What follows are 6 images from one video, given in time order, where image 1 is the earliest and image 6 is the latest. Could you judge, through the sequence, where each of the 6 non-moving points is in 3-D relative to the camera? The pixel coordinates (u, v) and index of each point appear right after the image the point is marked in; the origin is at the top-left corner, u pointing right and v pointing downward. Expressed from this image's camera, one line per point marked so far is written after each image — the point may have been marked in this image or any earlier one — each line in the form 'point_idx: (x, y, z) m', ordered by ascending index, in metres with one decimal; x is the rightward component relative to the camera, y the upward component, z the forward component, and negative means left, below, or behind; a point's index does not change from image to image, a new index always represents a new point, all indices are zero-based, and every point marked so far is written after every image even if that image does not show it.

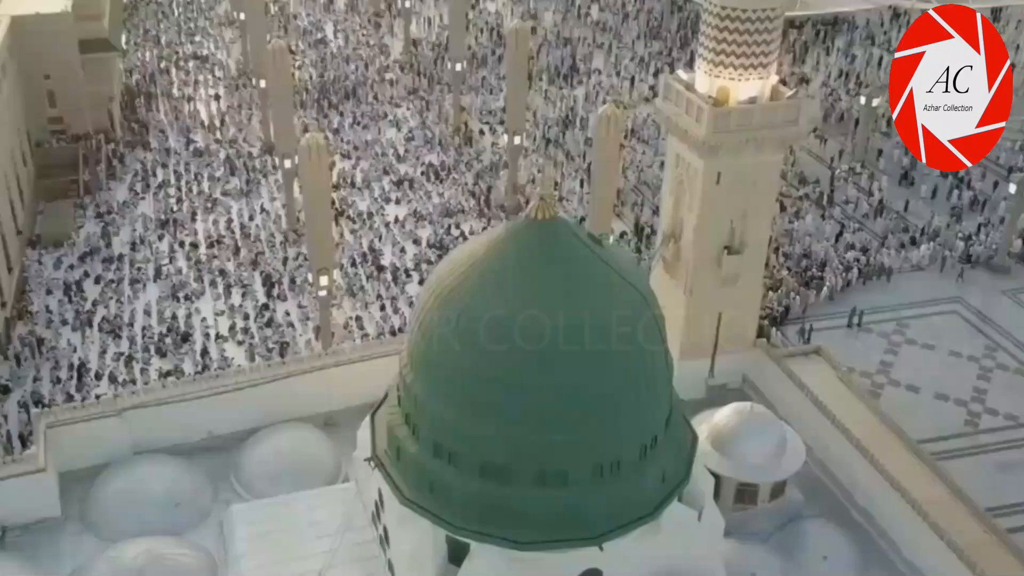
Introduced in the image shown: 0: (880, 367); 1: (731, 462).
0: (+6.3, -1.4, +19.4) m
1: (+2.5, -1.9, +12.6) m
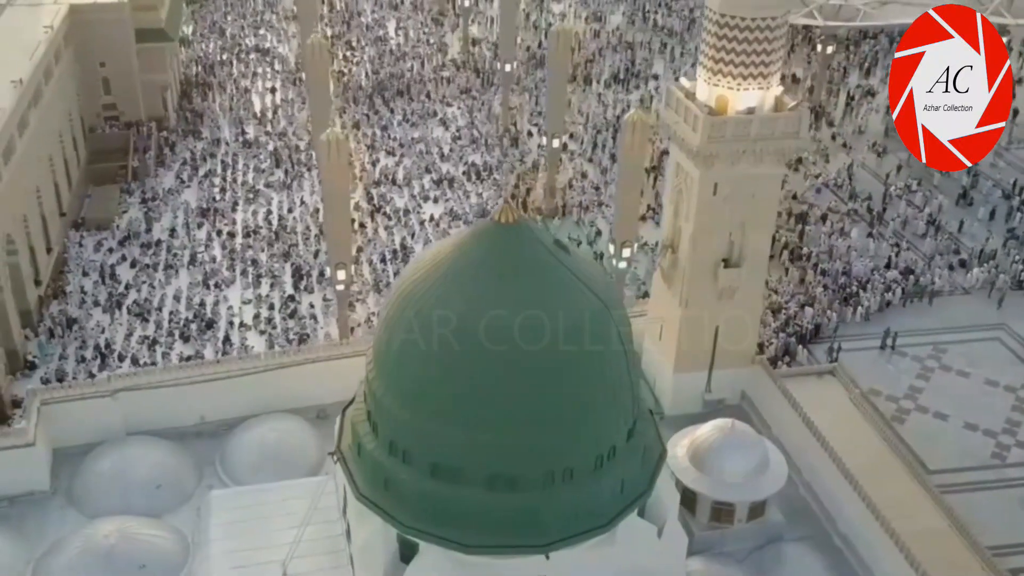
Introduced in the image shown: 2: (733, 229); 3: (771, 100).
0: (+6.5, -1.7, +18.8) m
1: (+2.2, -2.1, +12.4) m
2: (+2.6, +0.7, +13.4) m
3: (+2.9, +2.1, +12.9) m
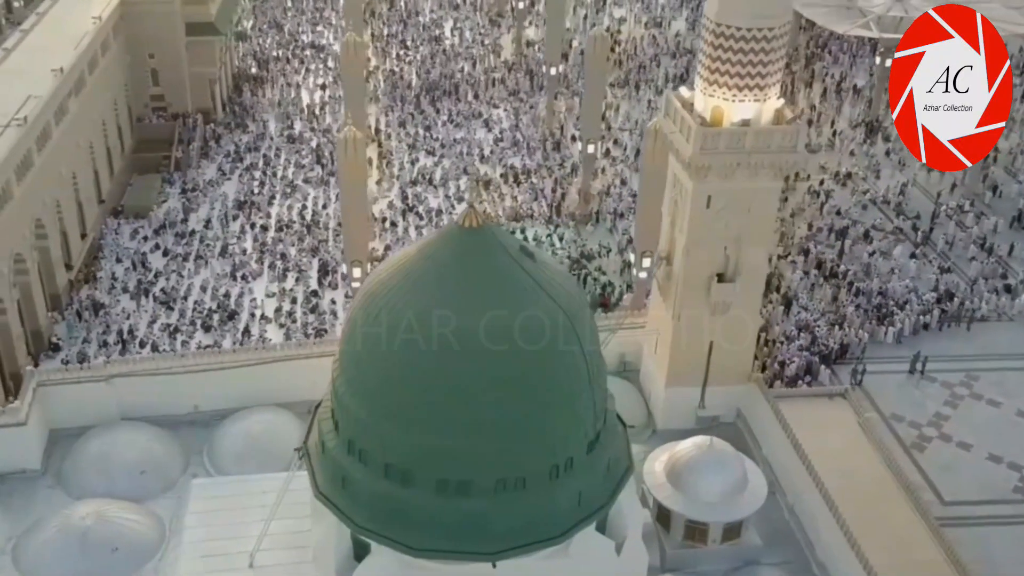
0: (+6.7, -2.1, +18.2) m
1: (+1.9, -2.2, +12.1) m
2: (+2.5, +0.5, +13.1) m
3: (+2.8, +1.9, +12.6) m
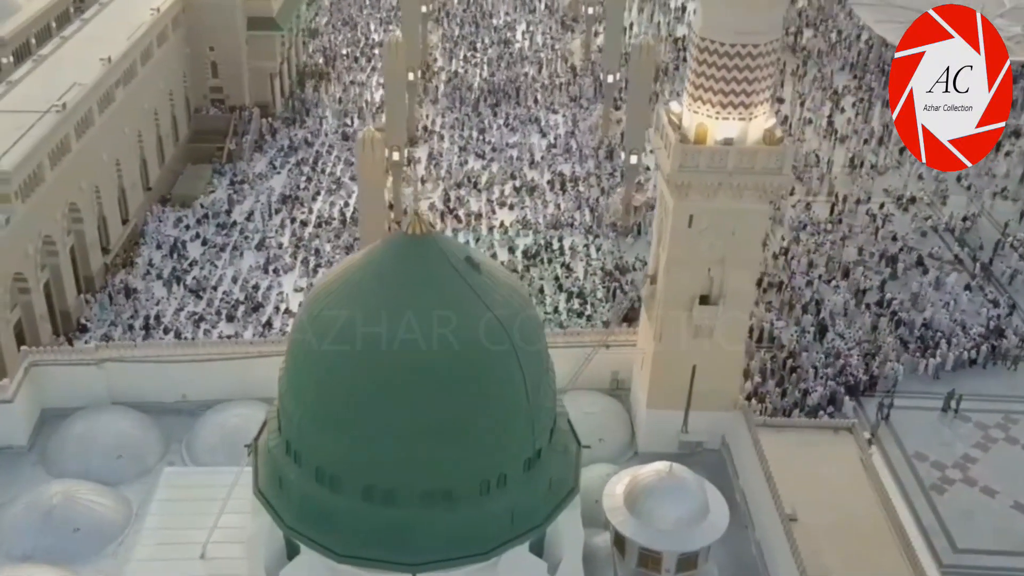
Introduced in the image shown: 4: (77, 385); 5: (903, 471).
0: (+6.8, -2.6, +17.3) m
1: (+1.3, -2.4, +11.8) m
2: (+2.2, +0.3, +12.6) m
3: (+2.6, +1.7, +12.1) m
4: (-5.5, -1.2, +14.3) m
5: (+5.9, -2.7, +17.0) m
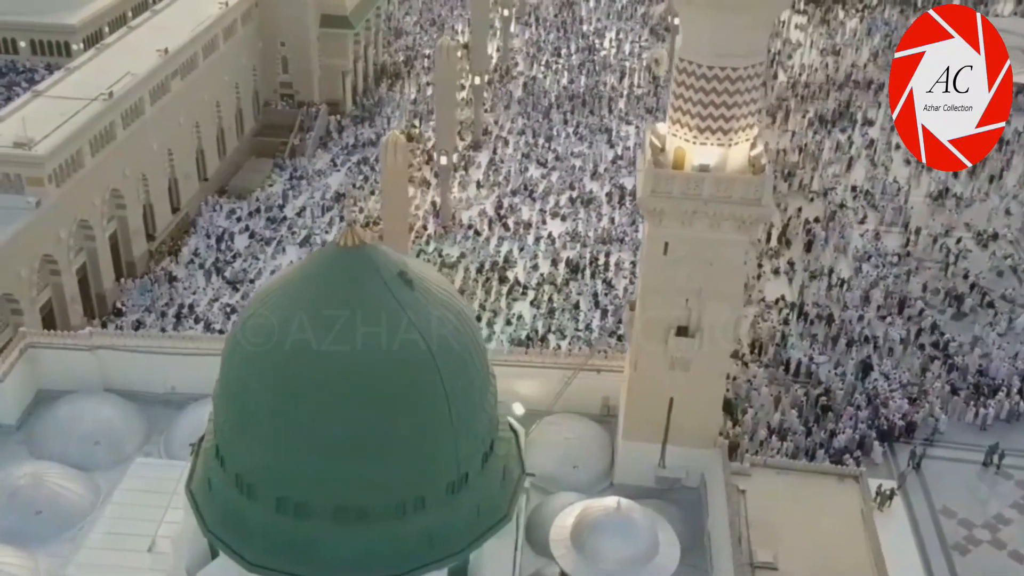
0: (+6.8, -3.3, +16.1) m
1: (+0.7, -2.7, +11.3) m
2: (+1.9, -0.1, +12.0) m
3: (+2.3, +1.3, +11.5) m
4: (-5.6, -1.1, +14.6) m
5: (+5.8, -3.3, +15.9) m
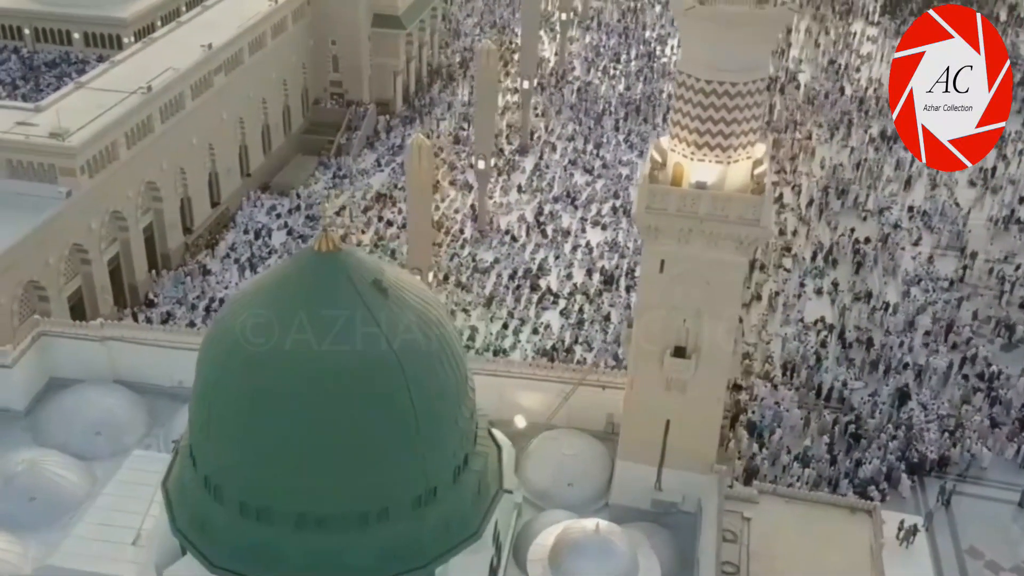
0: (+6.8, -3.7, +15.3) m
1: (+0.5, -2.9, +11.0) m
2: (+1.8, -0.3, +11.6) m
3: (+2.2, +1.1, +11.0) m
4: (-5.6, -0.9, +14.8) m
5: (+5.9, -3.7, +15.2) m
